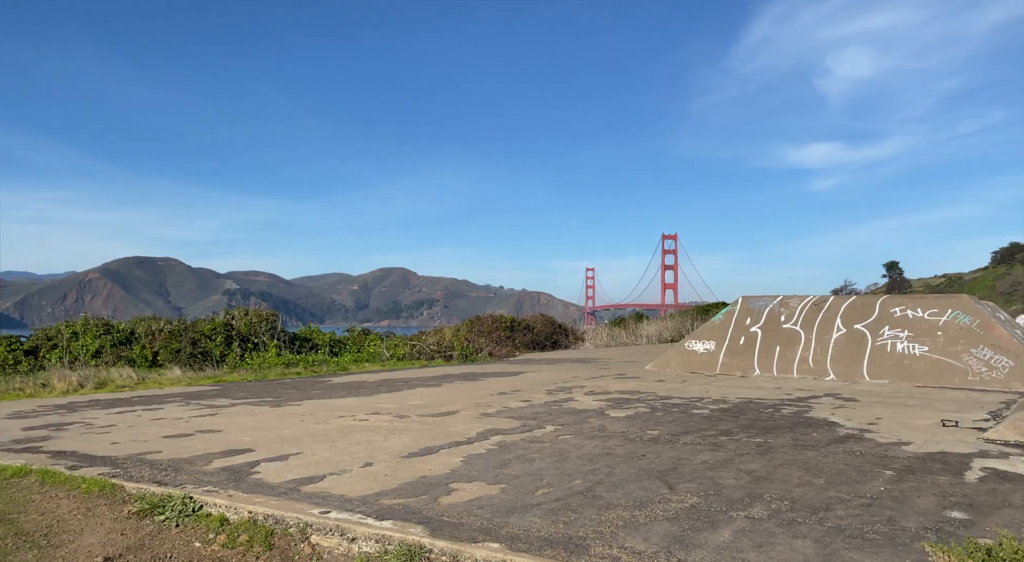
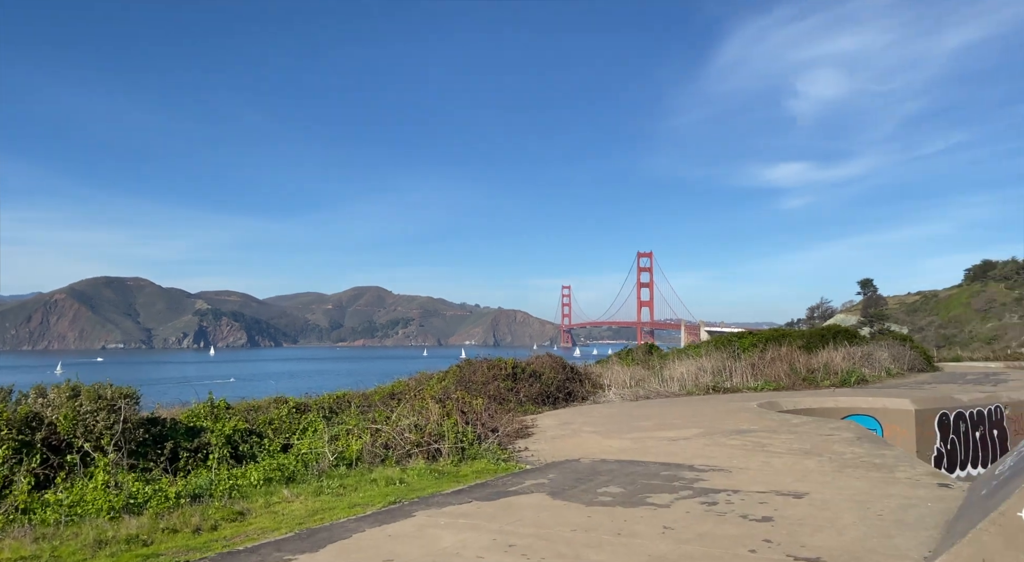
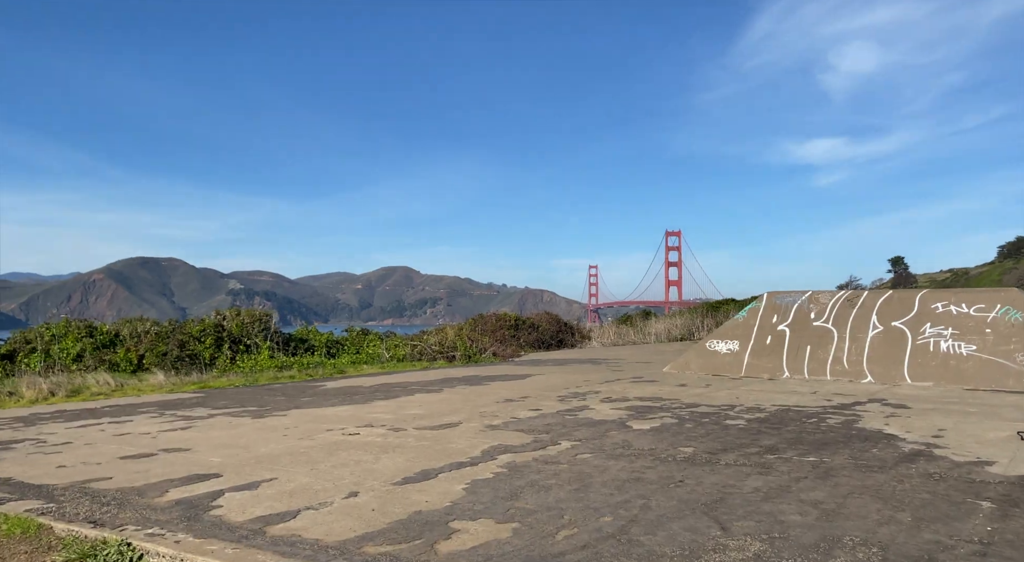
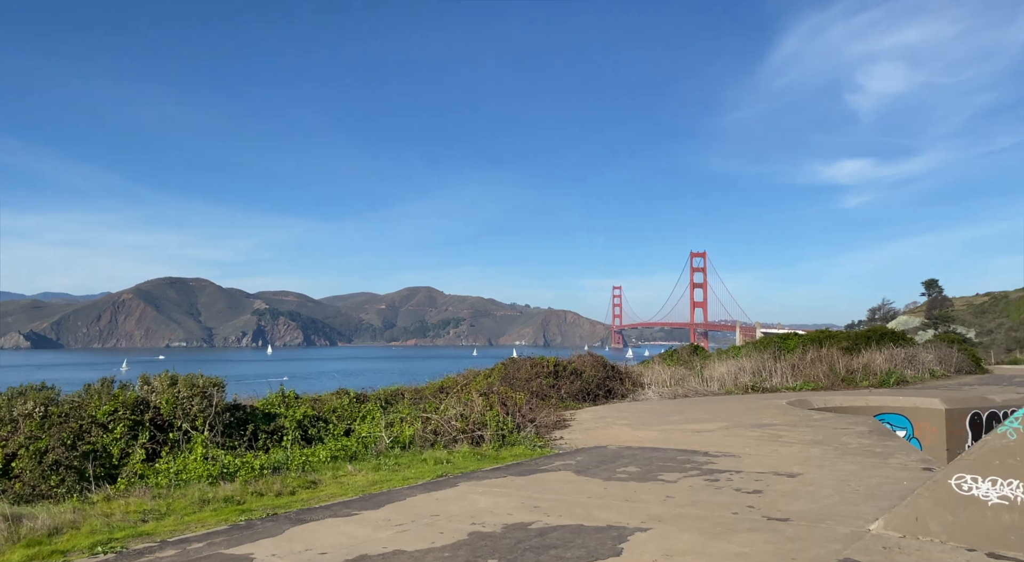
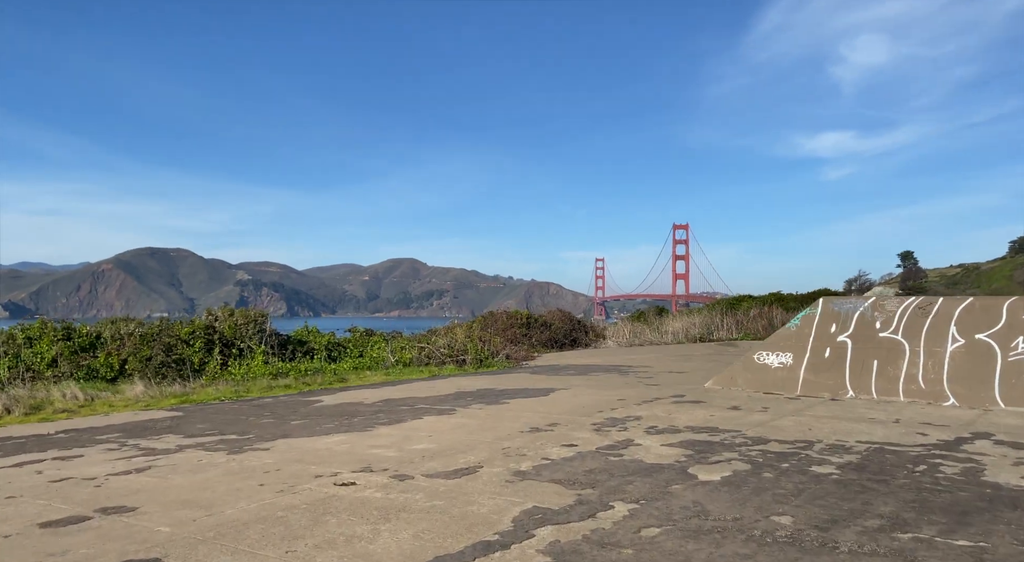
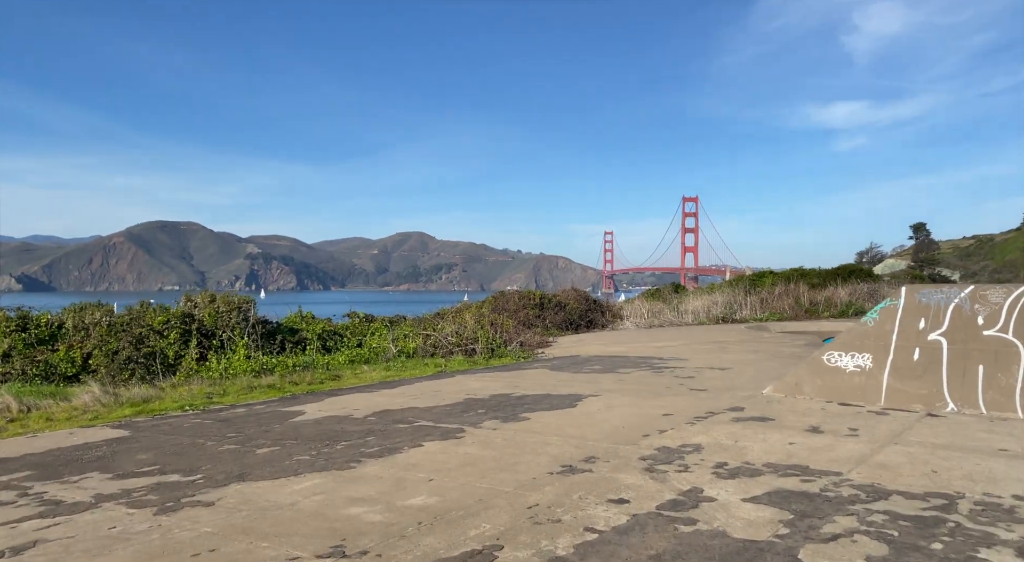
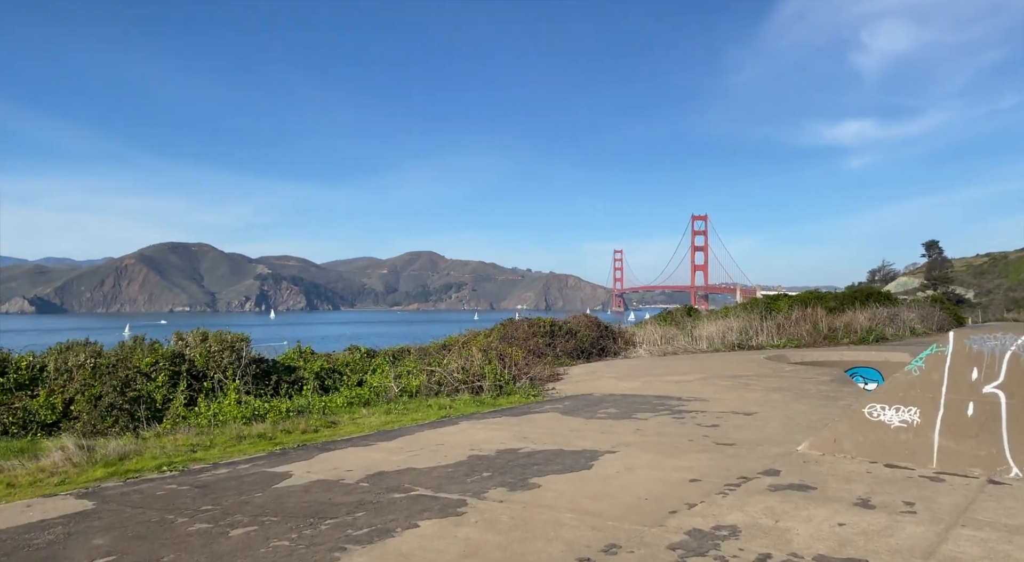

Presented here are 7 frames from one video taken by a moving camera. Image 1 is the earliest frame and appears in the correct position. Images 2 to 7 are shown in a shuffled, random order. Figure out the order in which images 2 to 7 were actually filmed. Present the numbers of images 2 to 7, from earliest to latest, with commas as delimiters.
3, 5, 6, 7, 4, 2
